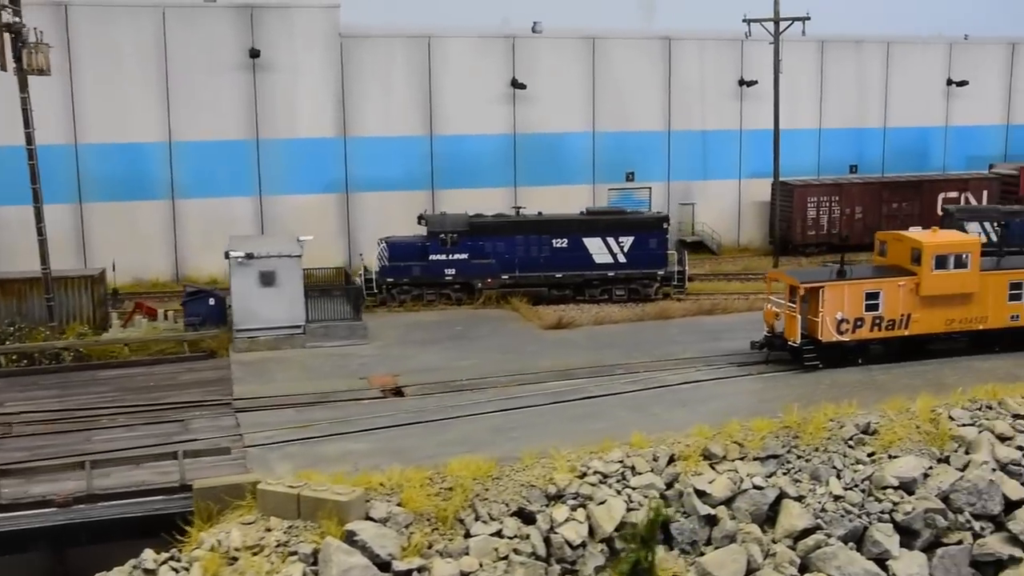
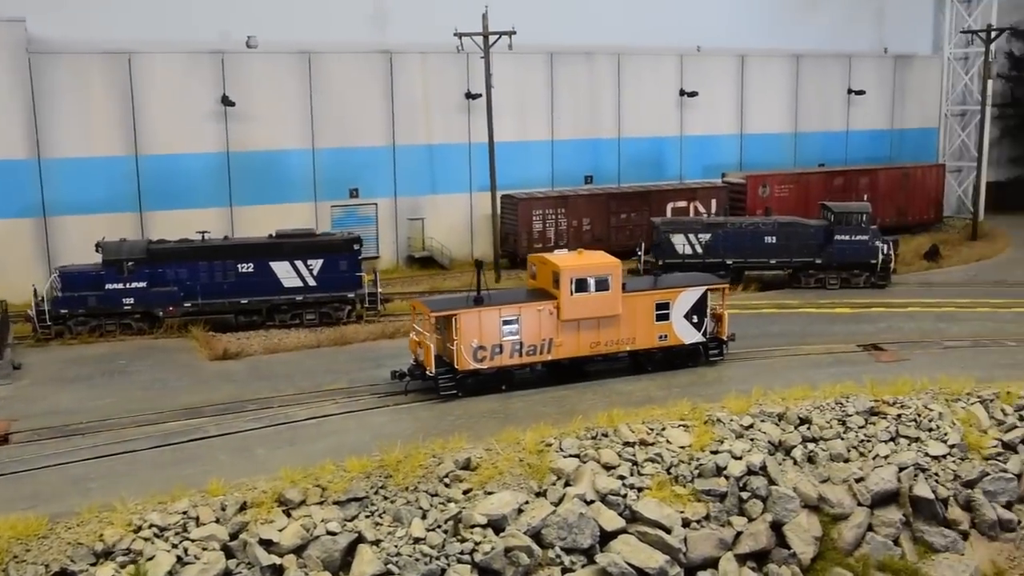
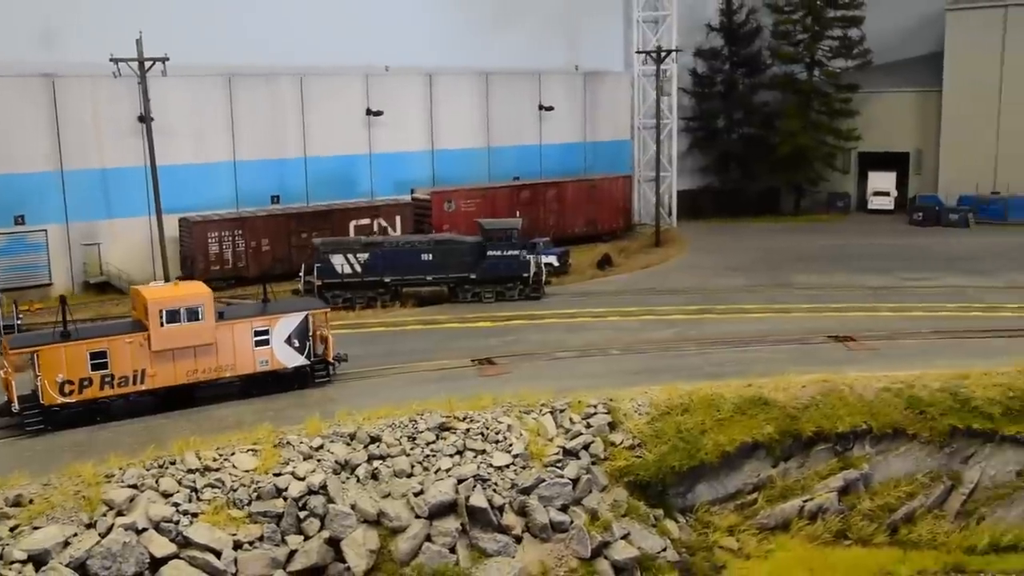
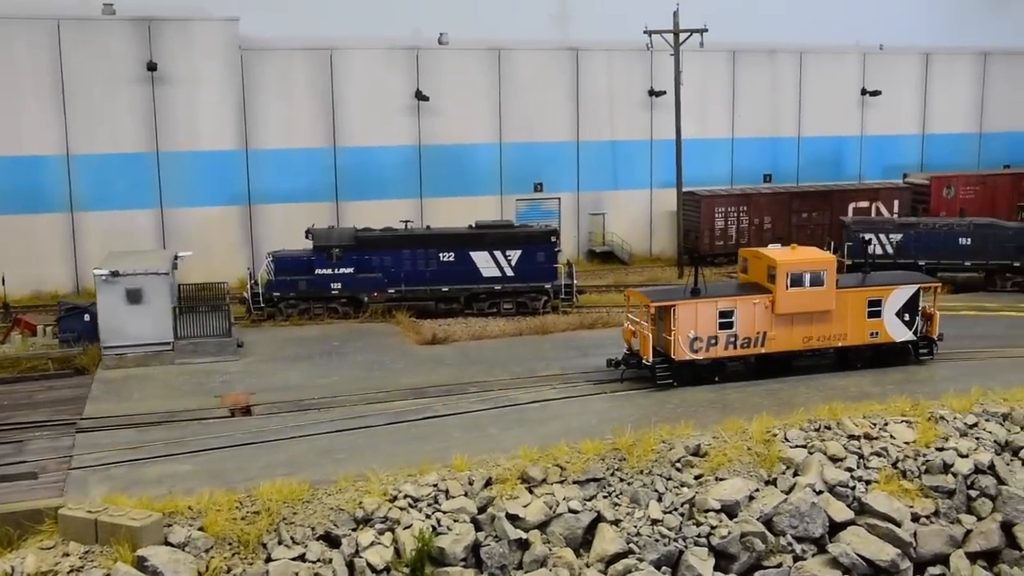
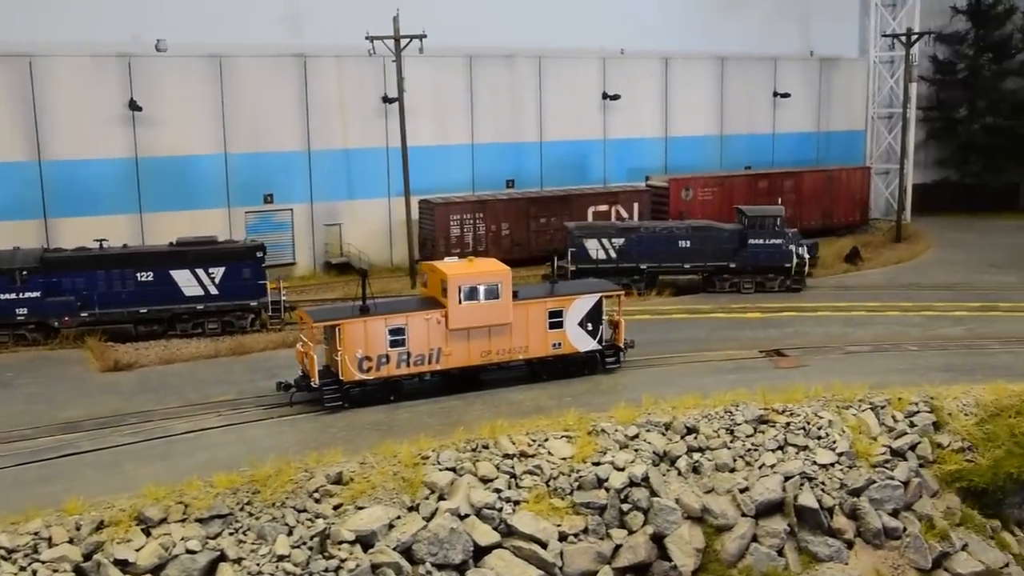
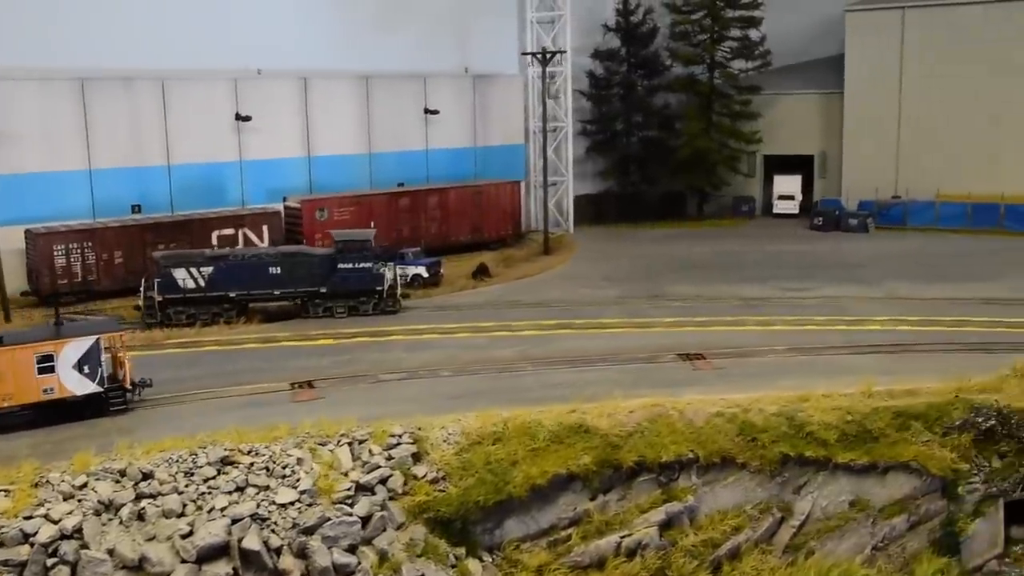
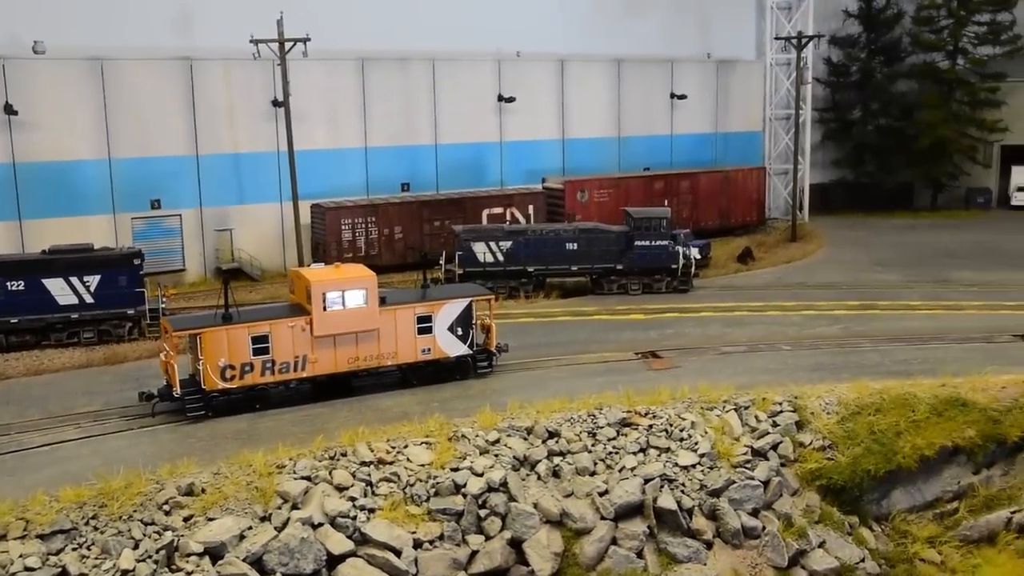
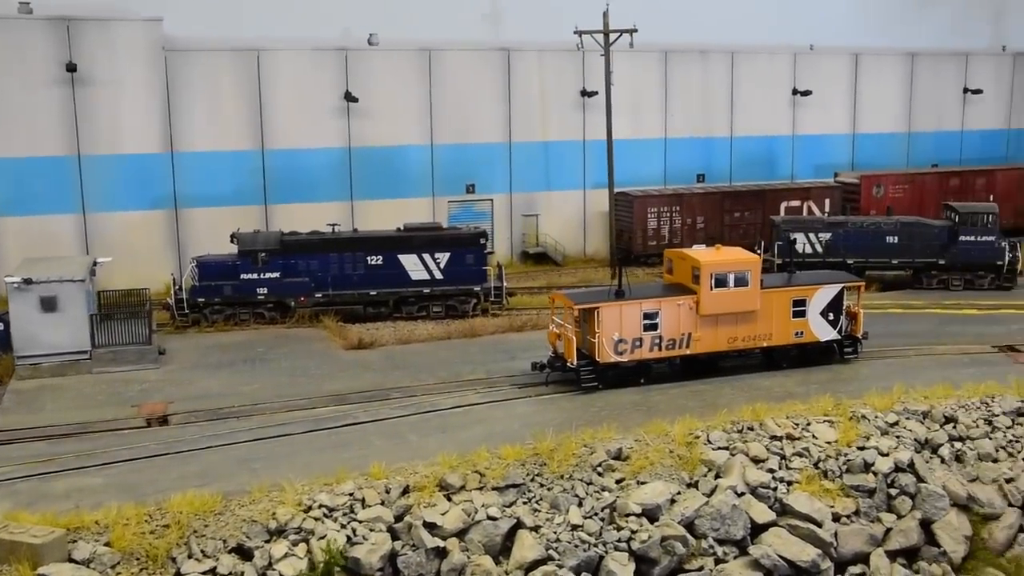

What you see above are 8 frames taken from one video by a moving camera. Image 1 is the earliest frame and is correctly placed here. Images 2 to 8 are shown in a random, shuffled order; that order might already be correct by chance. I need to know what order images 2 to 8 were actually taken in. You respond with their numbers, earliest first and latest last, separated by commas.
4, 8, 2, 5, 7, 3, 6
